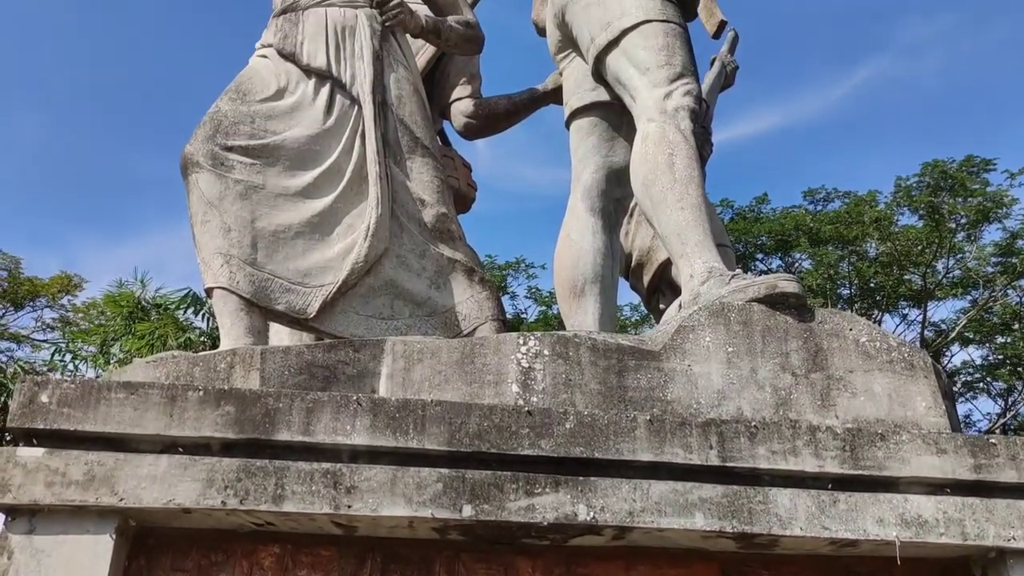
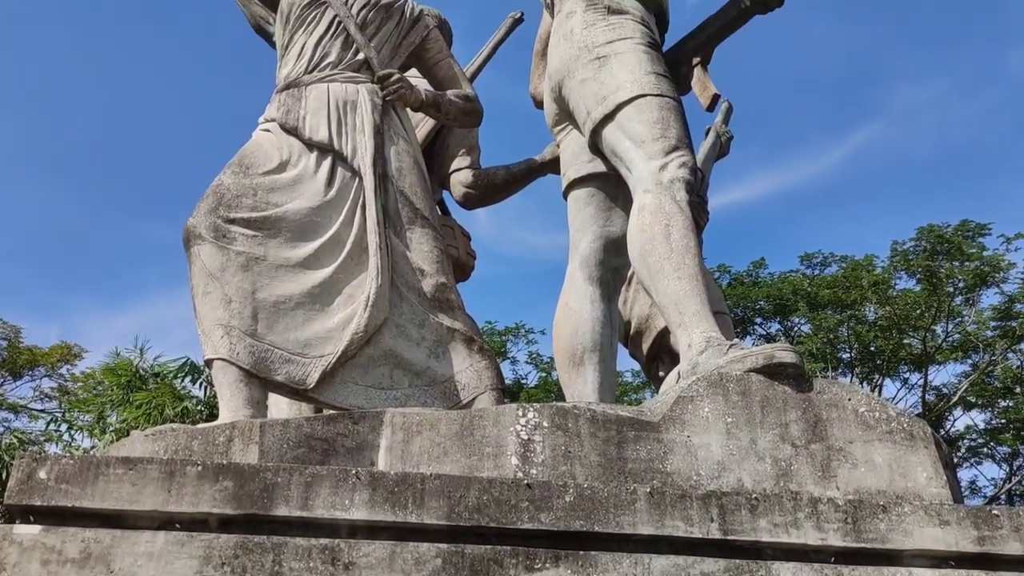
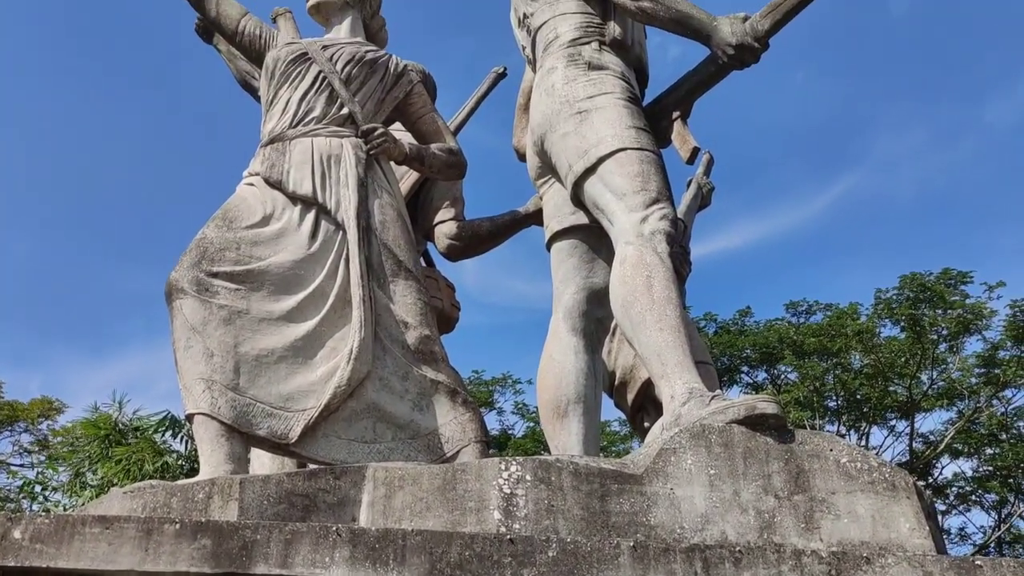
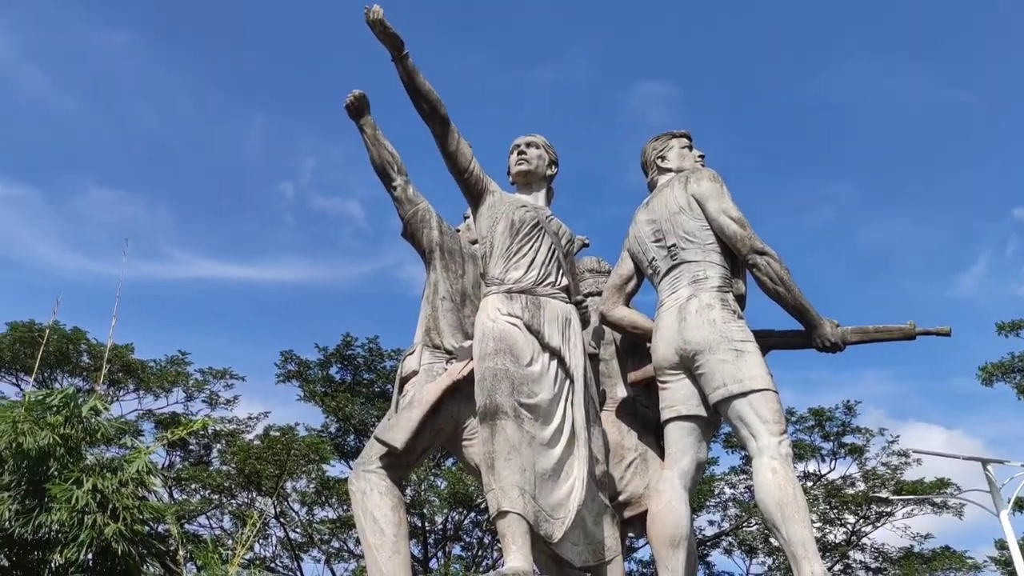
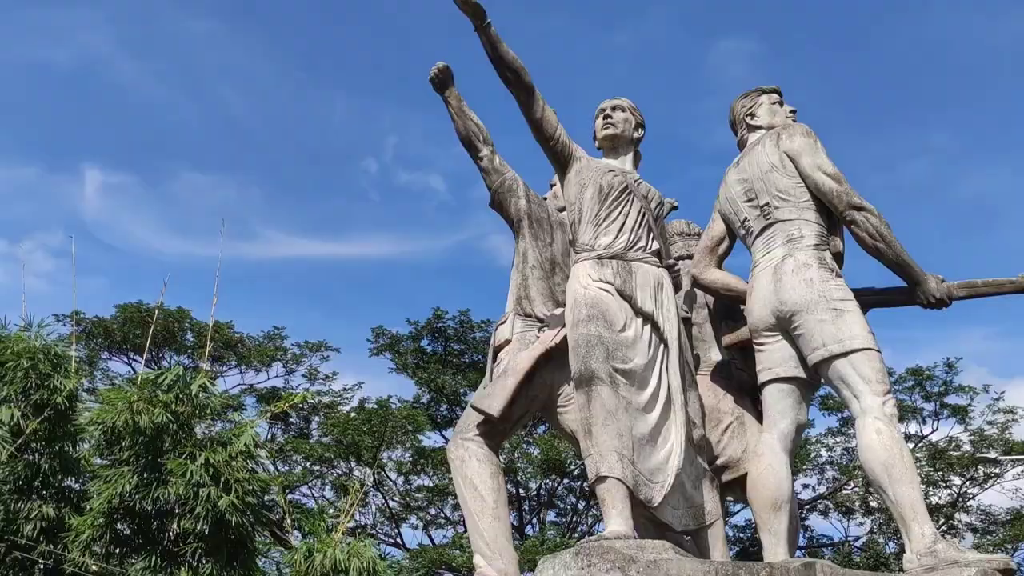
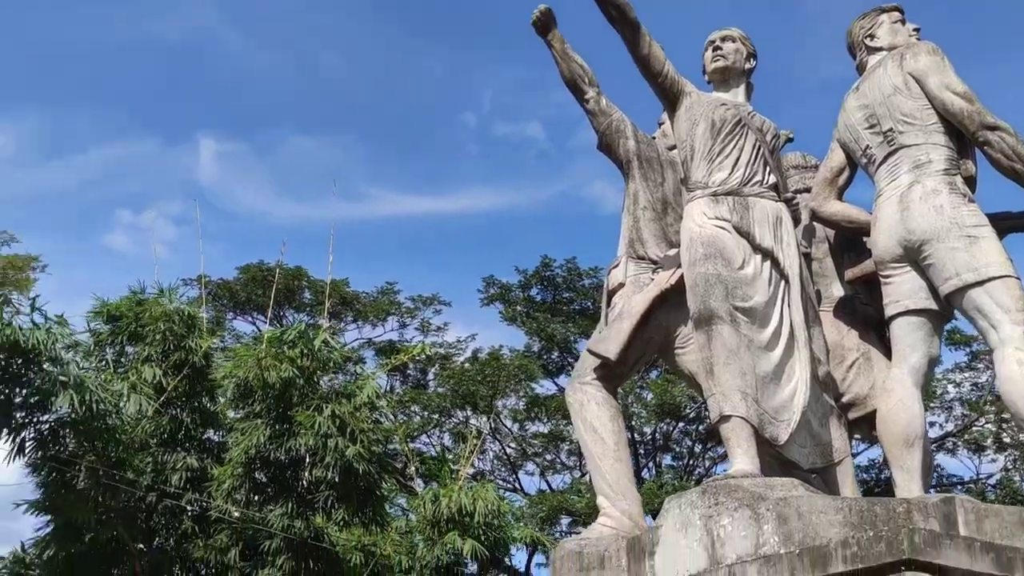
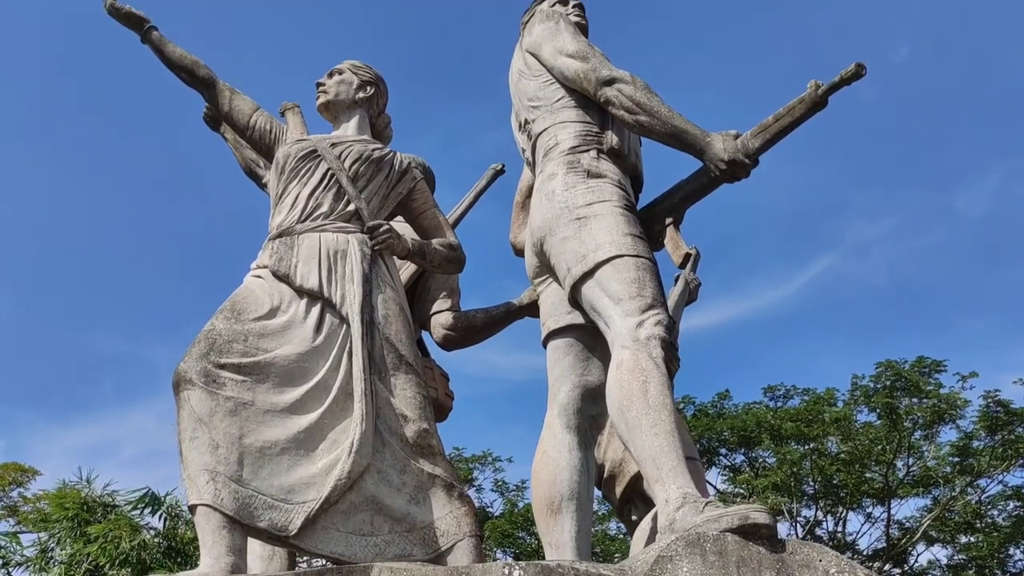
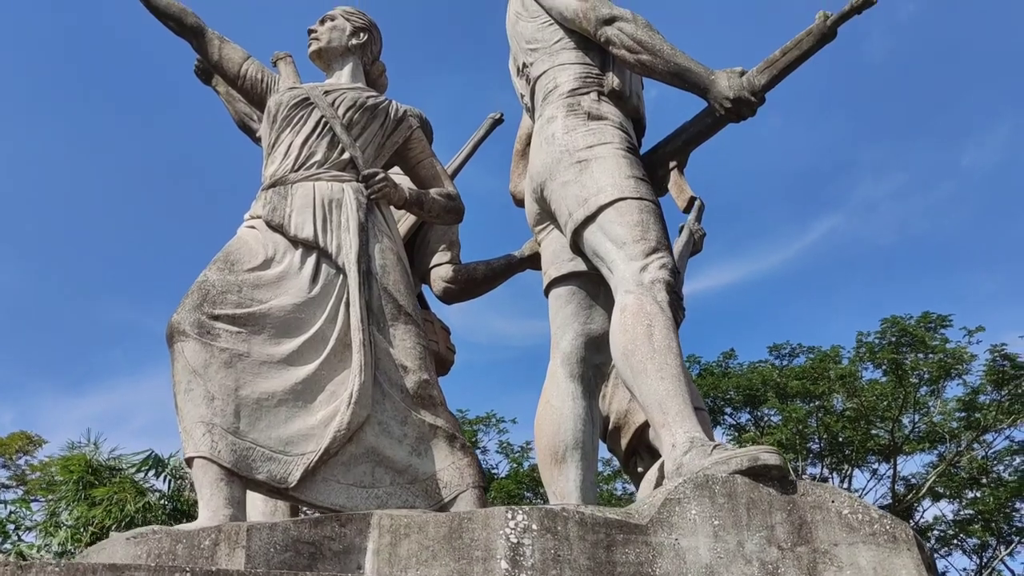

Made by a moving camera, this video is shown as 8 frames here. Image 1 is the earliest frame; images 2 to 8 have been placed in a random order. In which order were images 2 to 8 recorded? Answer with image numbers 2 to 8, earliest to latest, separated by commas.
2, 3, 8, 7, 4, 5, 6
